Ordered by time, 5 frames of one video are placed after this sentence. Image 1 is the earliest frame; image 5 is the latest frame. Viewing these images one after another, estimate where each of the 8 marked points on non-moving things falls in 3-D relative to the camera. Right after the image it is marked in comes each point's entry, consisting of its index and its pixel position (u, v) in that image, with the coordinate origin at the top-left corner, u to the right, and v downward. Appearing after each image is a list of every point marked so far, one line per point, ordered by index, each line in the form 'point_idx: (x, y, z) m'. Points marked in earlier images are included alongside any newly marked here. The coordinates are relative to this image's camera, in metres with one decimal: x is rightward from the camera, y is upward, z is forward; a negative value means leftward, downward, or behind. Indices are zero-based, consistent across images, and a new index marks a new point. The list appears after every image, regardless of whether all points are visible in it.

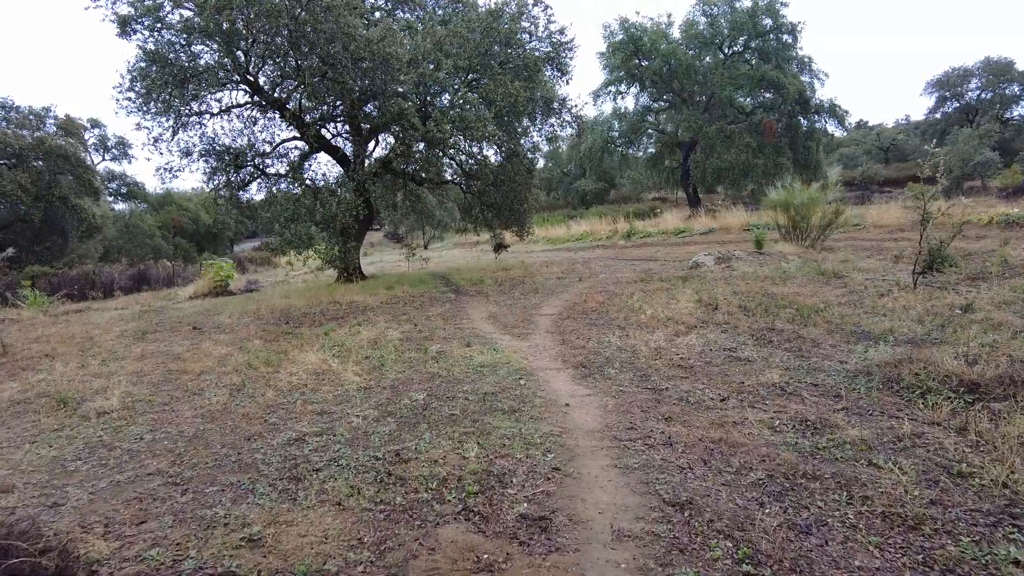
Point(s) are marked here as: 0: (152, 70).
0: (-4.5, +2.7, +8.1) m
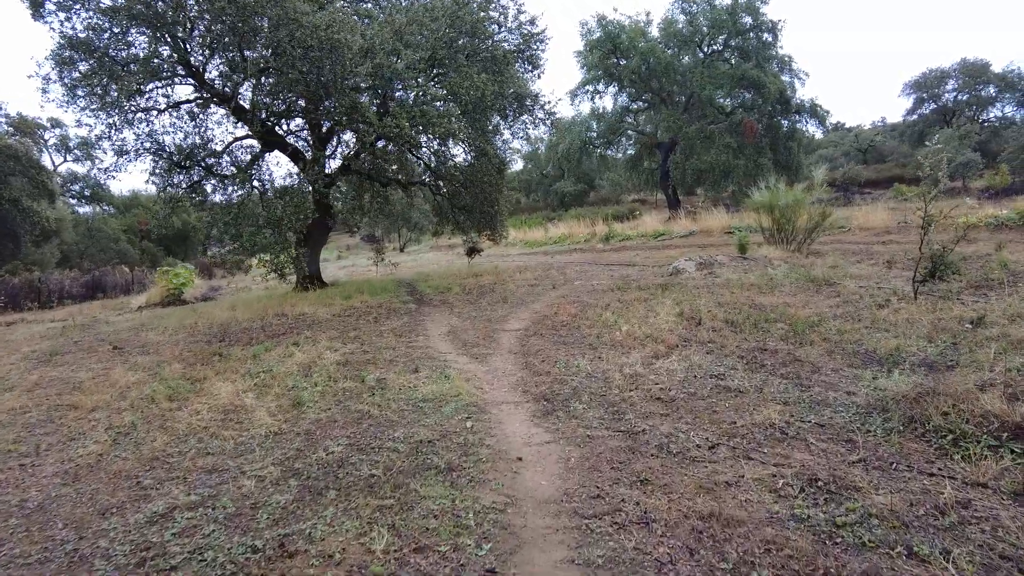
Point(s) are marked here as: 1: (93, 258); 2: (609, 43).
0: (-4.9, +2.6, +7.4) m
1: (-12.7, +0.9, +19.7) m
2: (+2.6, +6.6, +17.7) m
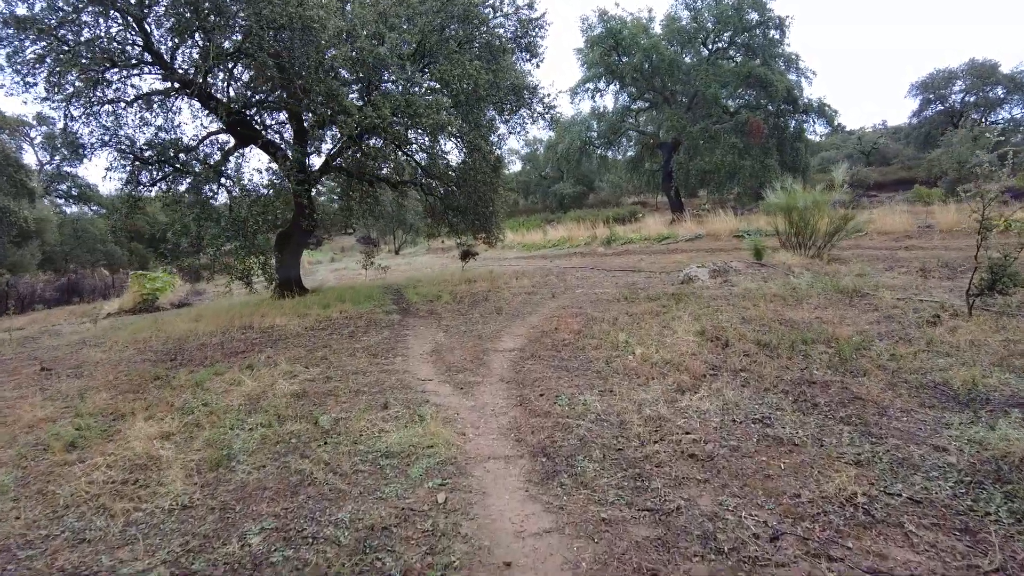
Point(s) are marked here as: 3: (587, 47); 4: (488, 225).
0: (-4.9, +2.5, +6.6) m
1: (-12.8, +0.8, +19.0) m
2: (+2.5, +6.5, +17.0) m
3: (+2.0, +6.5, +17.6) m
4: (-0.4, +0.9, +9.7) m
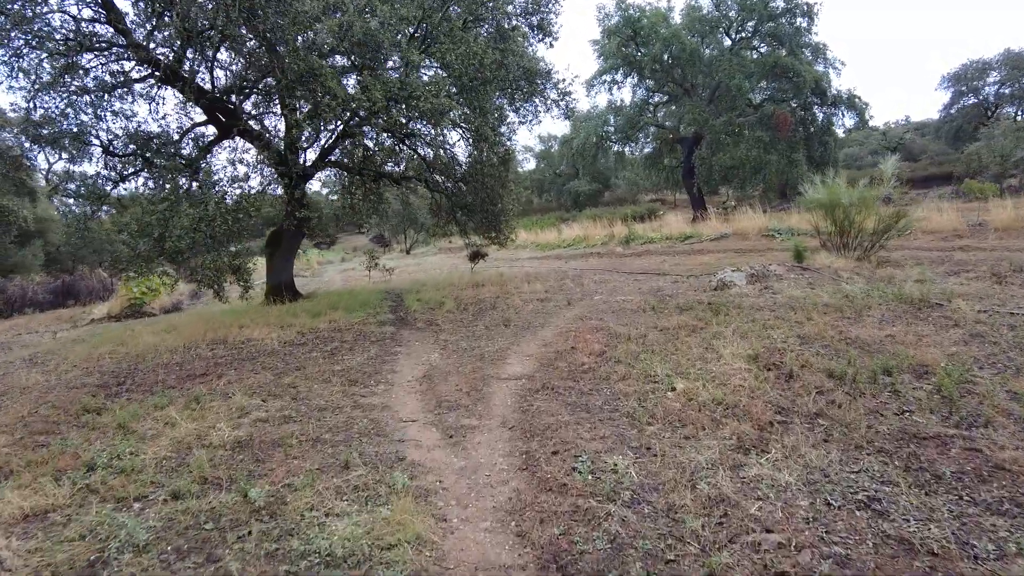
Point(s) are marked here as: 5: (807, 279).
0: (-4.8, +2.4, +5.9) m
1: (-12.4, +0.8, +18.4) m
2: (+2.9, +6.4, +16.1) m
3: (+2.4, +6.4, +16.7) m
4: (-0.2, +0.9, +8.9) m
5: (+3.0, +0.1, +6.7) m
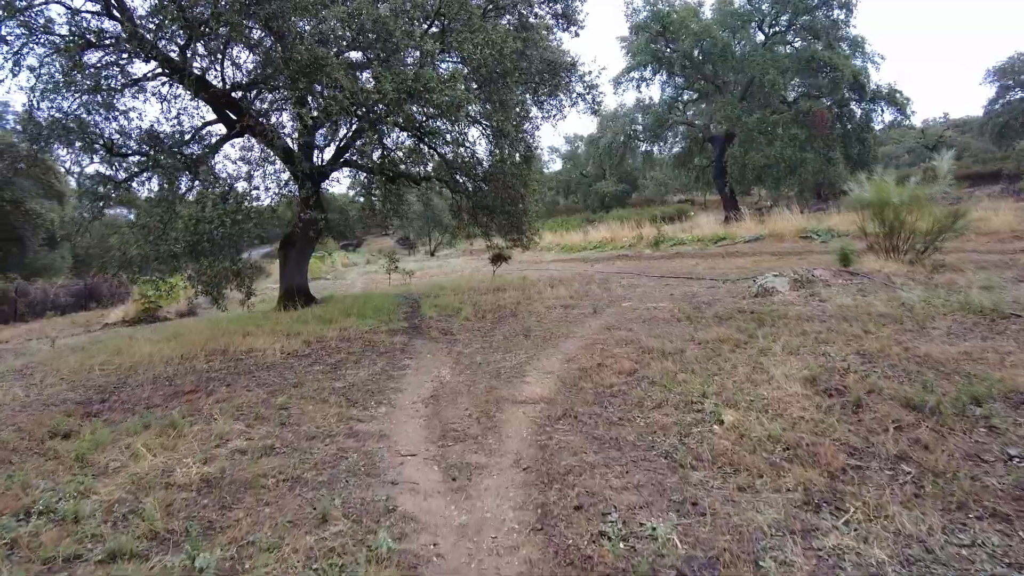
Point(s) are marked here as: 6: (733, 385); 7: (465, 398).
0: (-4.6, +2.4, +5.6) m
1: (-11.7, +0.7, +18.4) m
2: (+3.5, +6.4, +15.6) m
3: (+3.0, +6.3, +16.1) m
4: (+0.1, +0.8, +8.4) m
5: (+3.2, 0.0, +6.1) m
6: (+1.0, -0.5, +3.1) m
7: (-0.3, -0.6, +3.4) m
